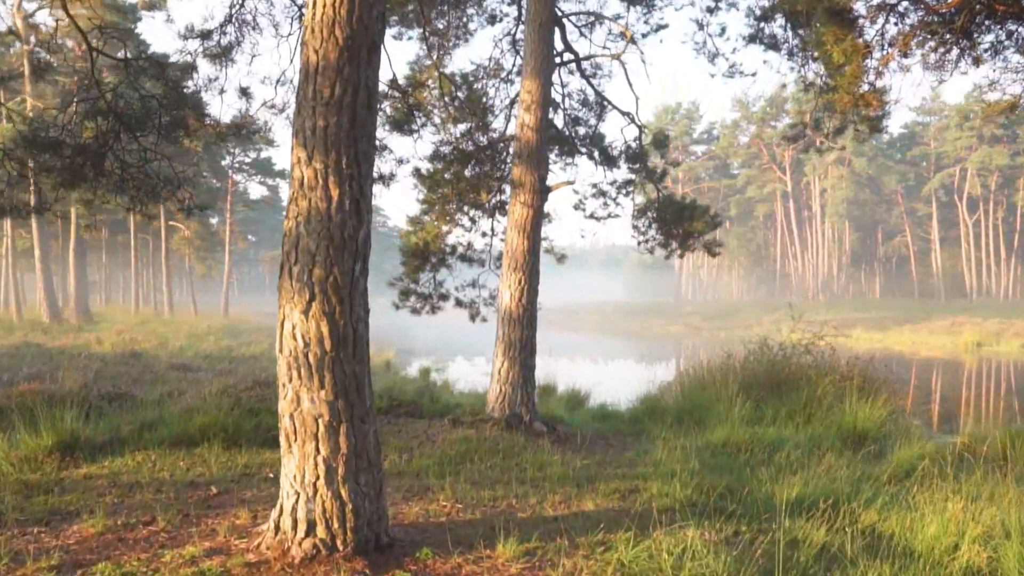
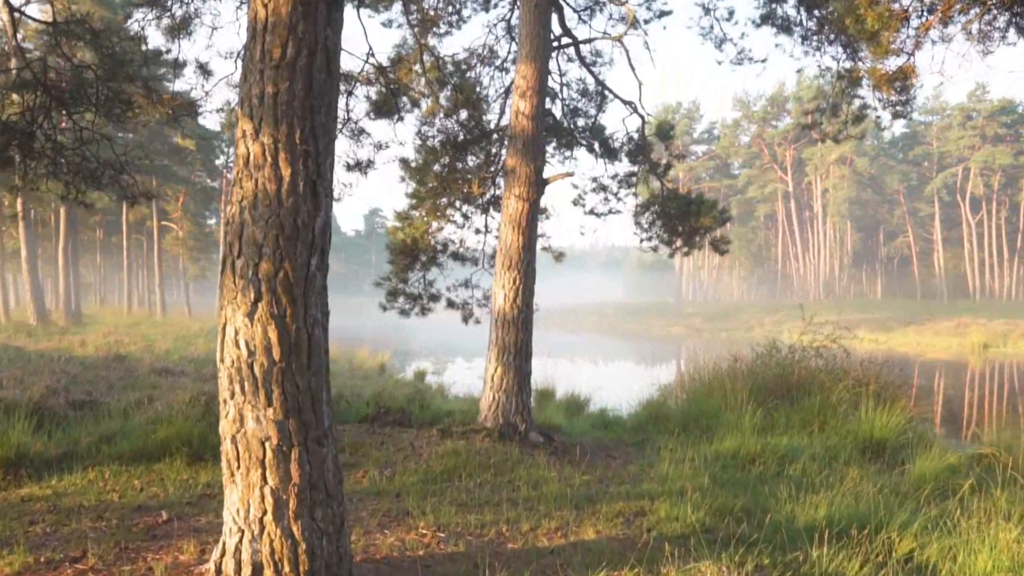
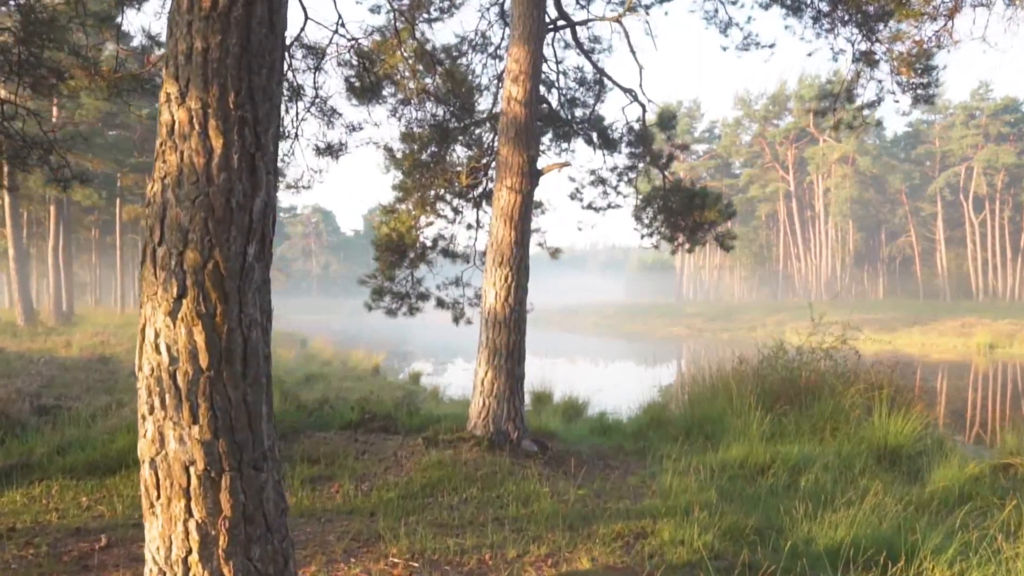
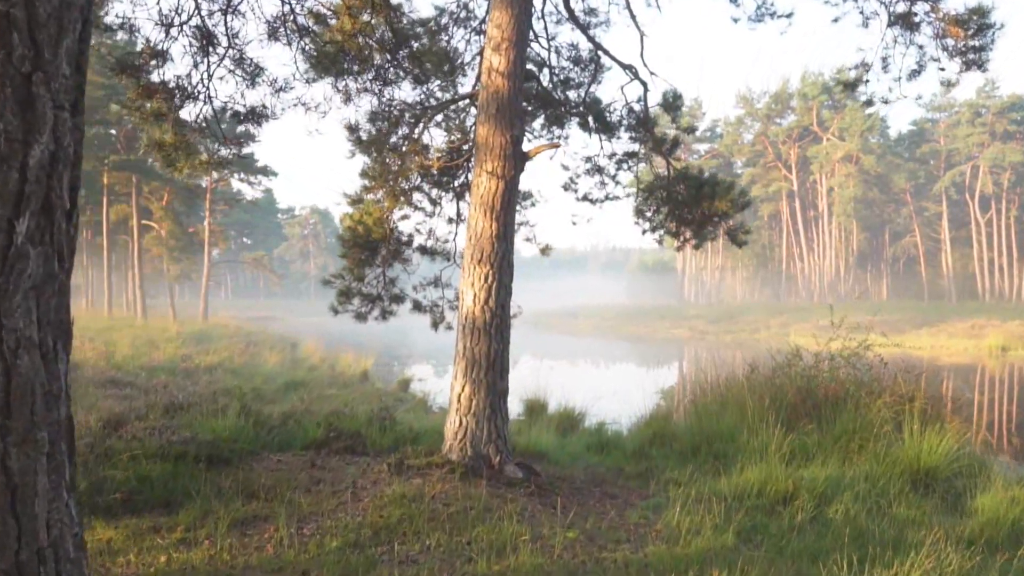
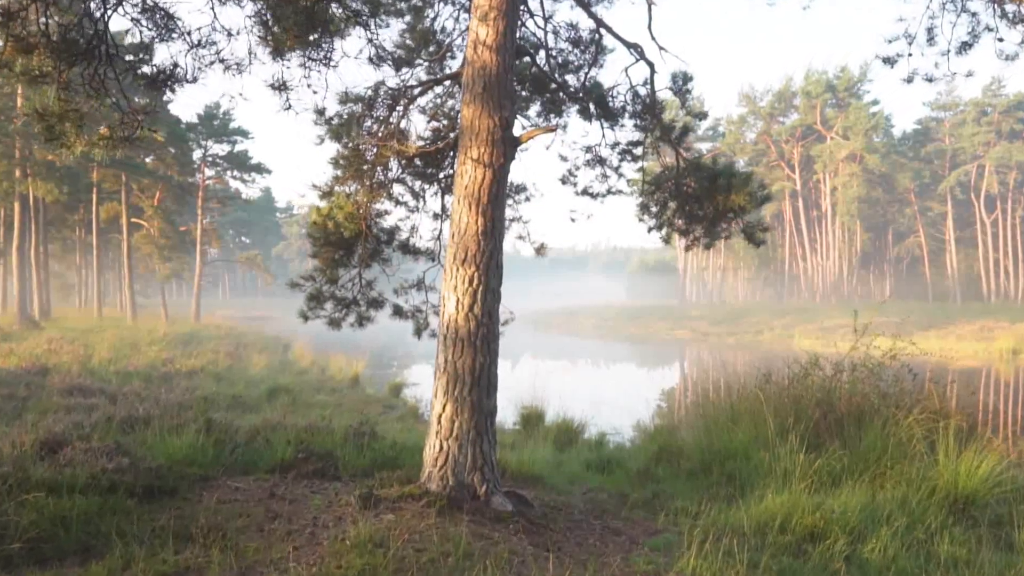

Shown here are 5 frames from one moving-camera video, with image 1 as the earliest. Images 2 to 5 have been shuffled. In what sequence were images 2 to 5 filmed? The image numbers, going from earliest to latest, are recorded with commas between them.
2, 3, 4, 5
